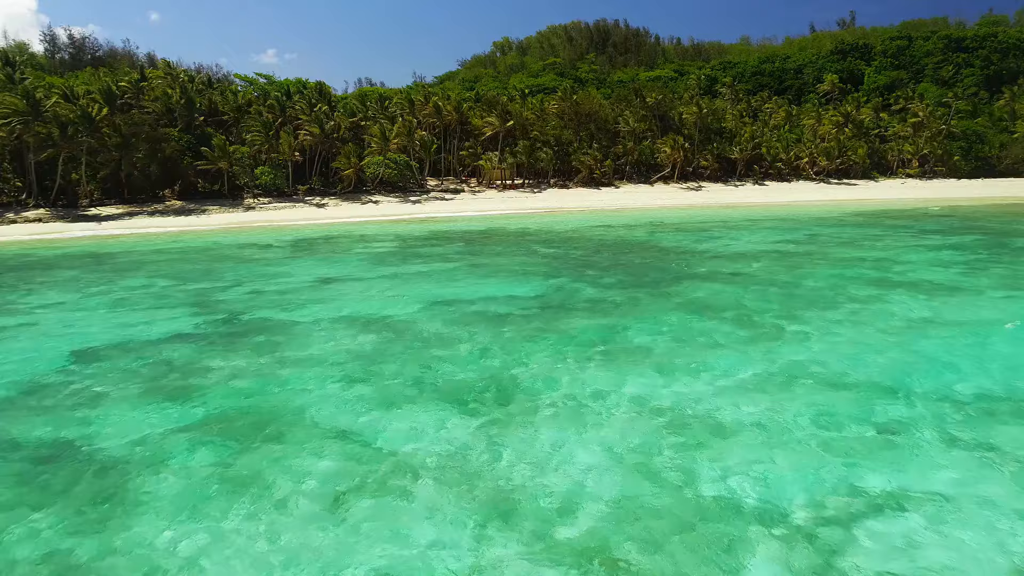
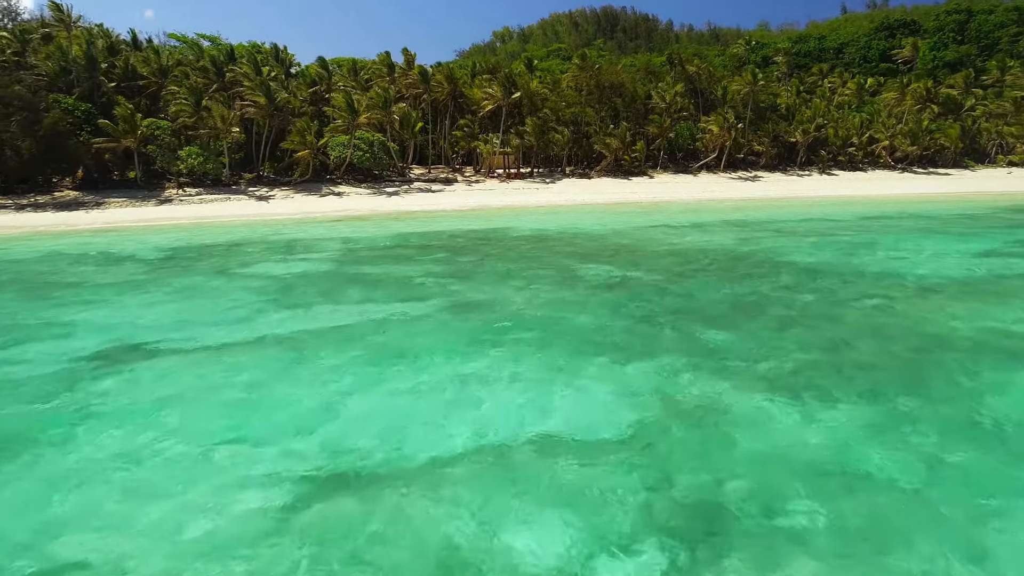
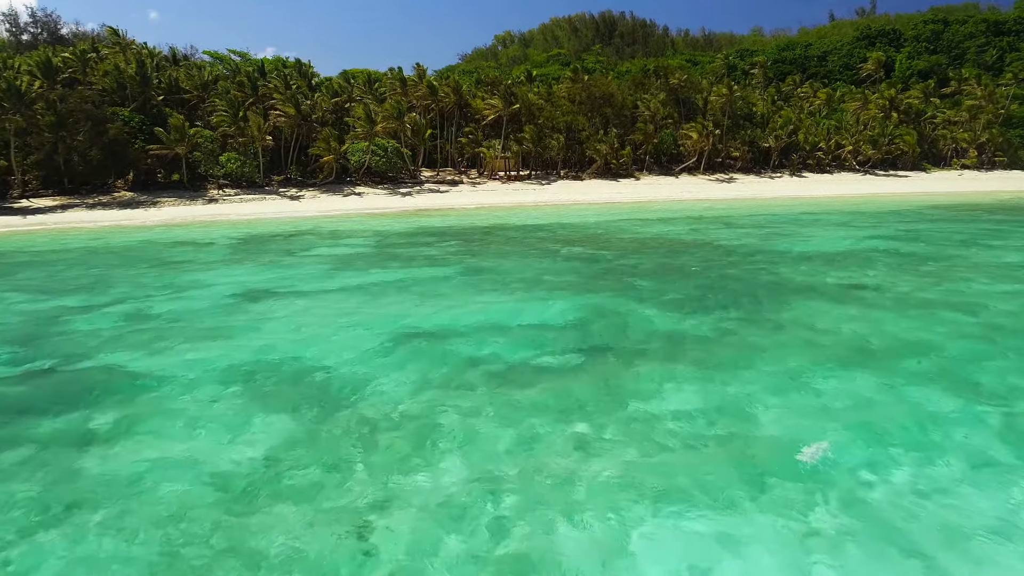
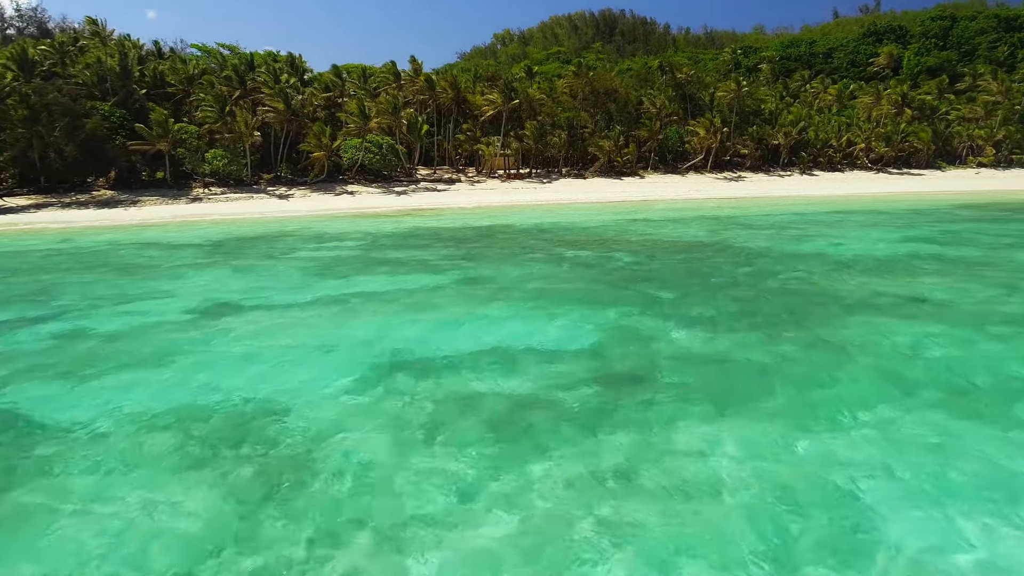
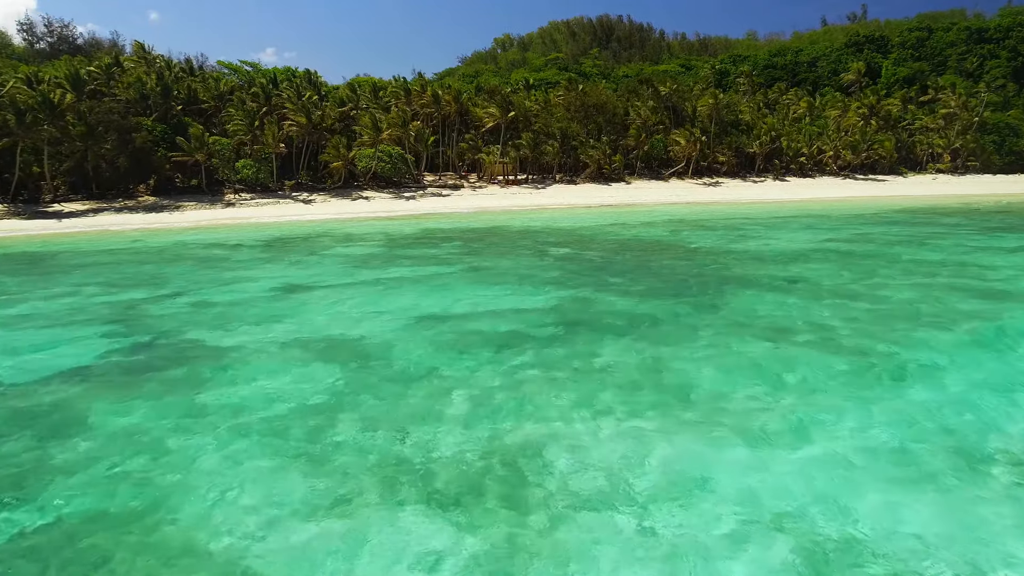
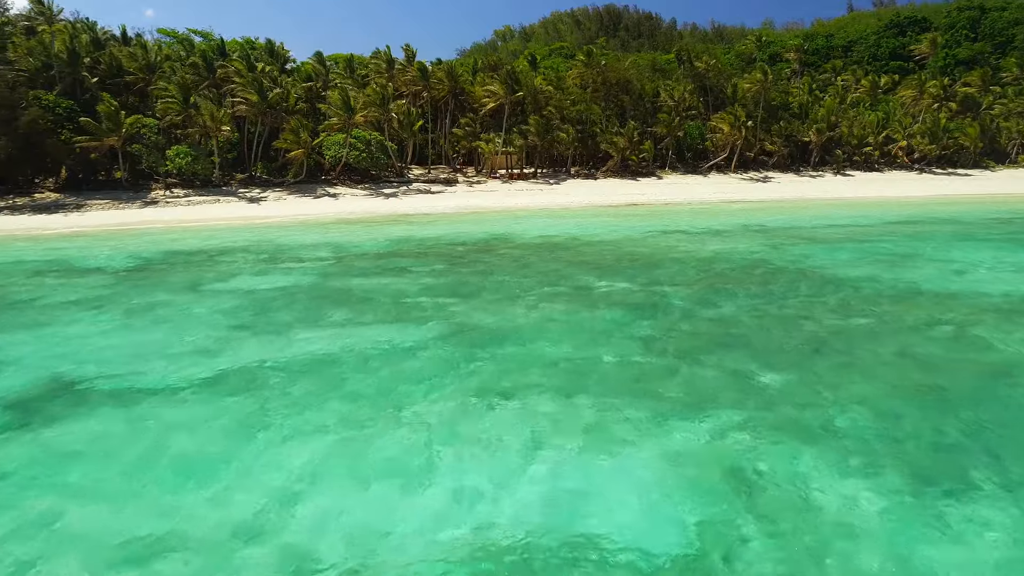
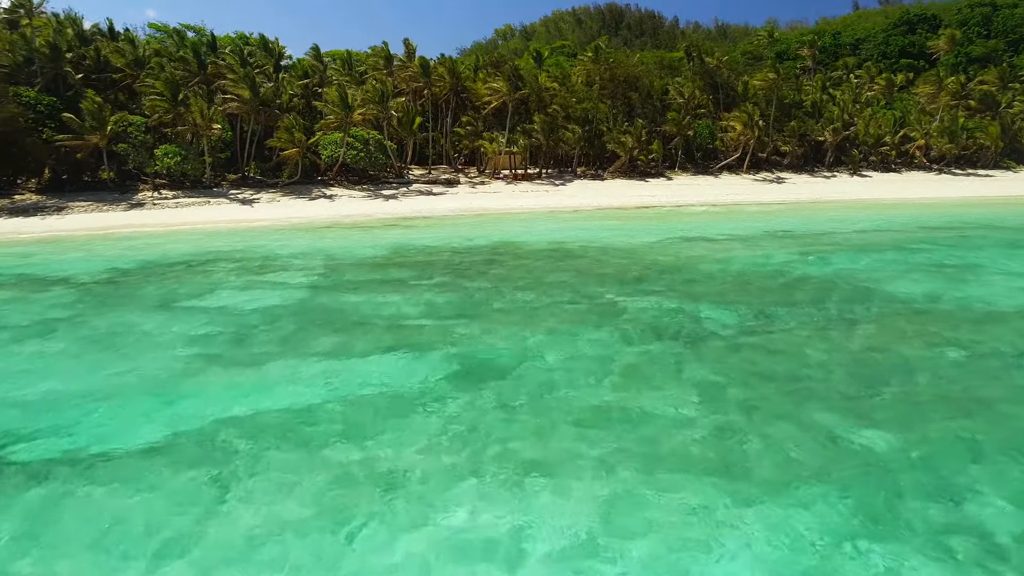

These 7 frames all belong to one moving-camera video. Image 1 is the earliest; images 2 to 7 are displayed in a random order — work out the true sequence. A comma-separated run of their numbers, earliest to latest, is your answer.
5, 3, 4, 2, 6, 7
